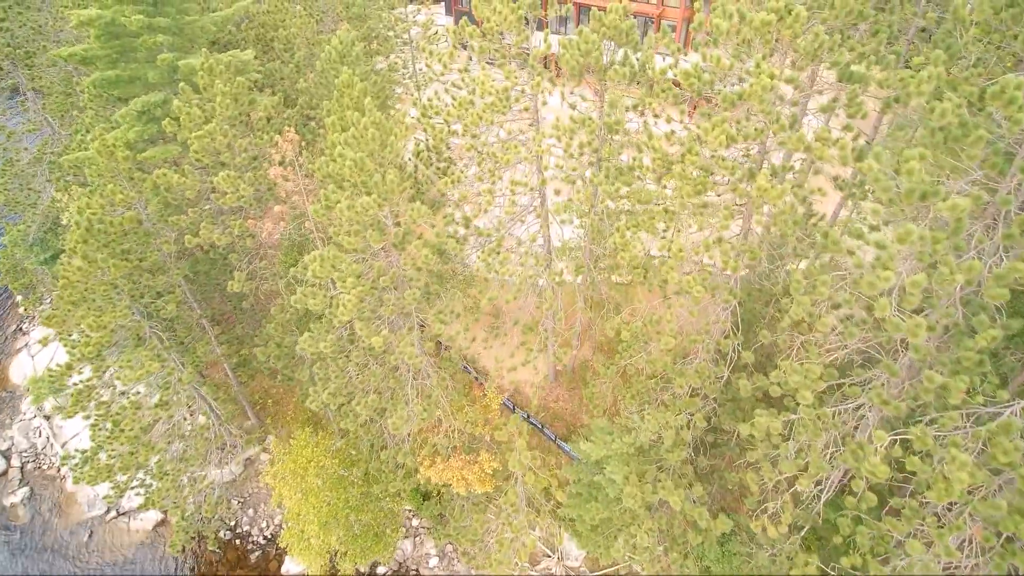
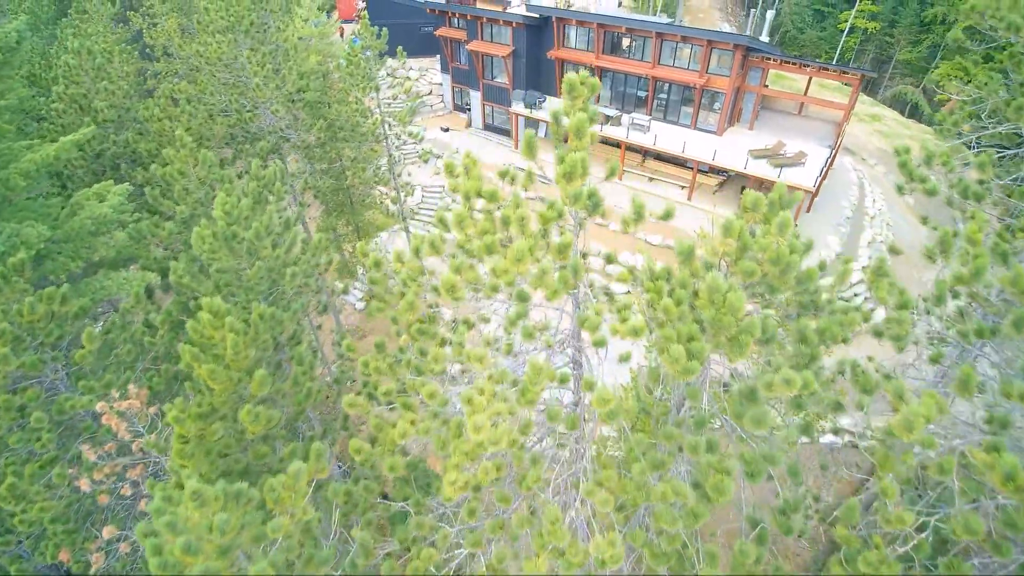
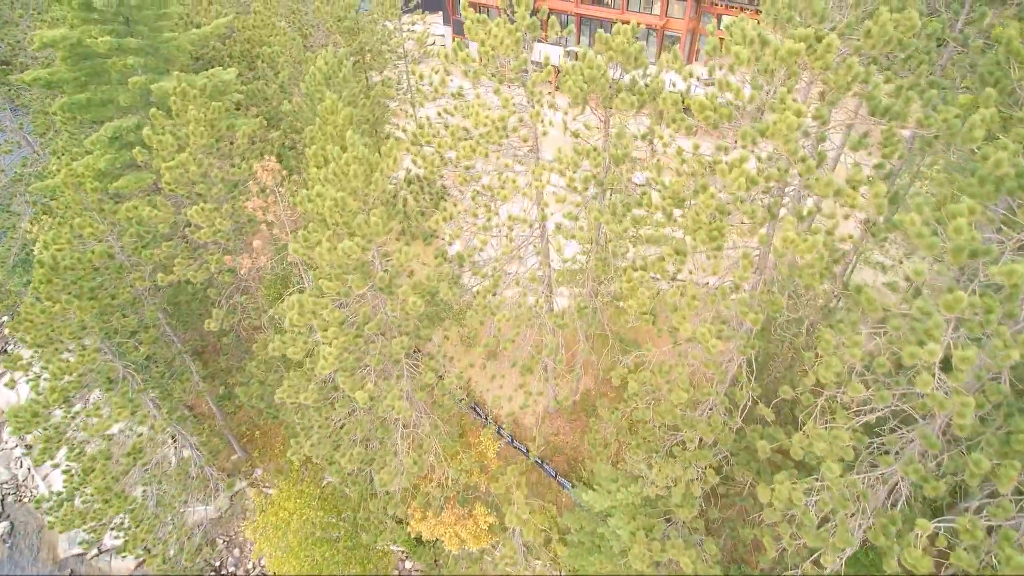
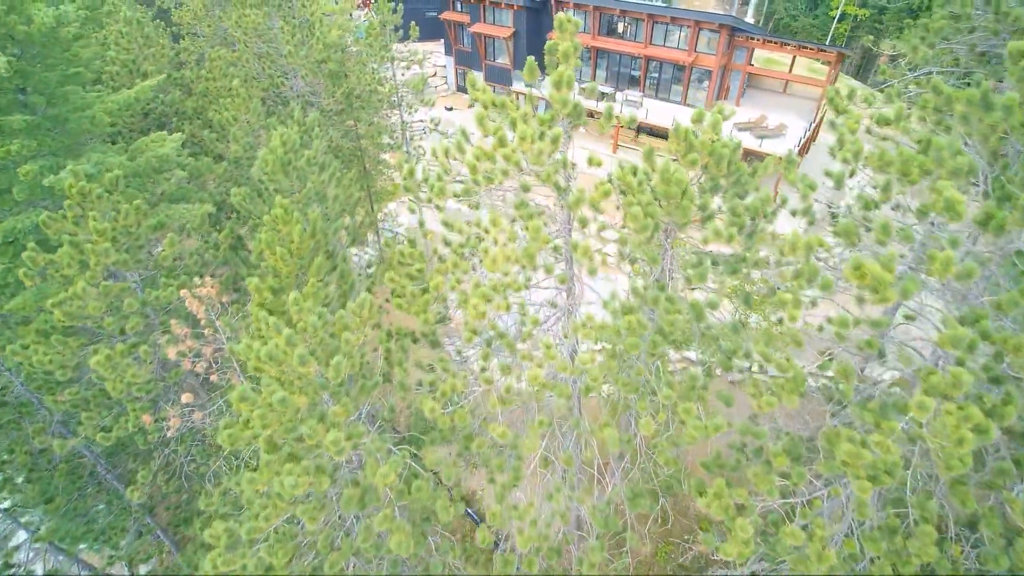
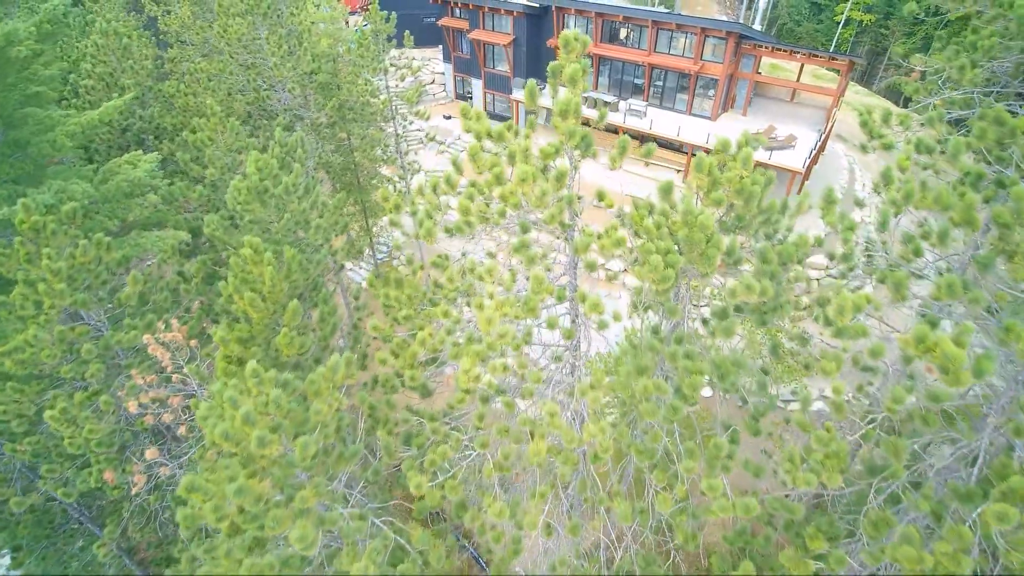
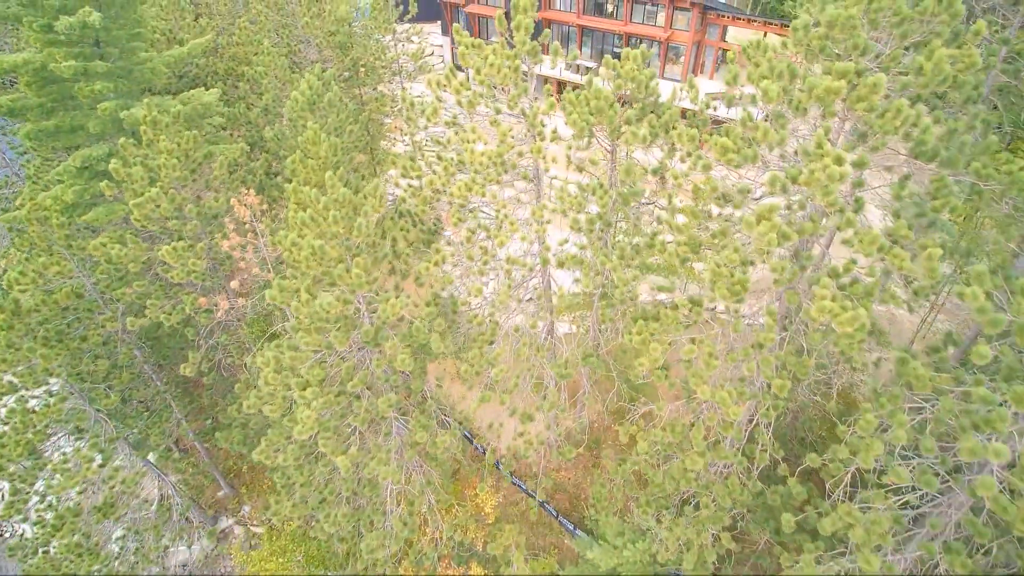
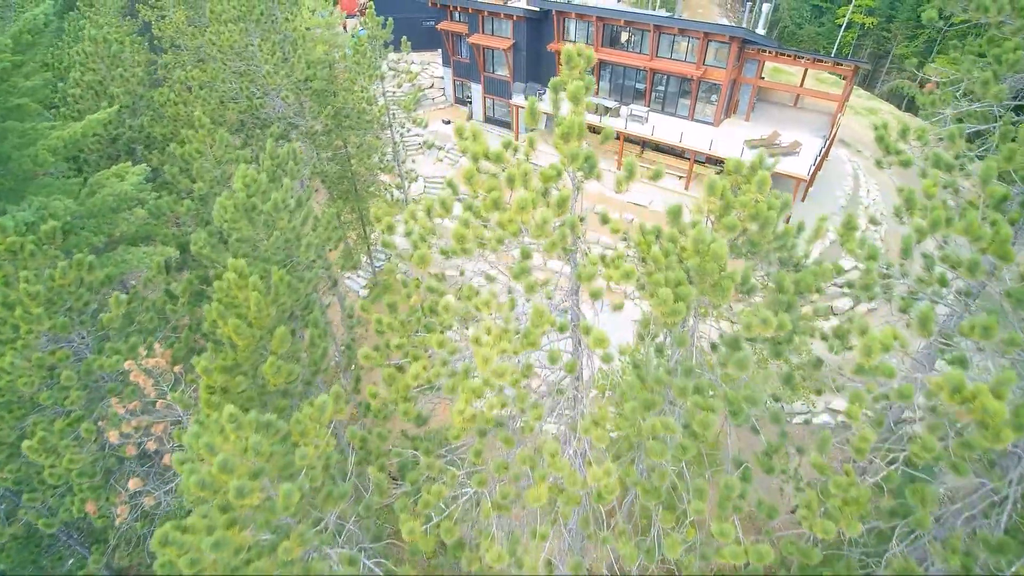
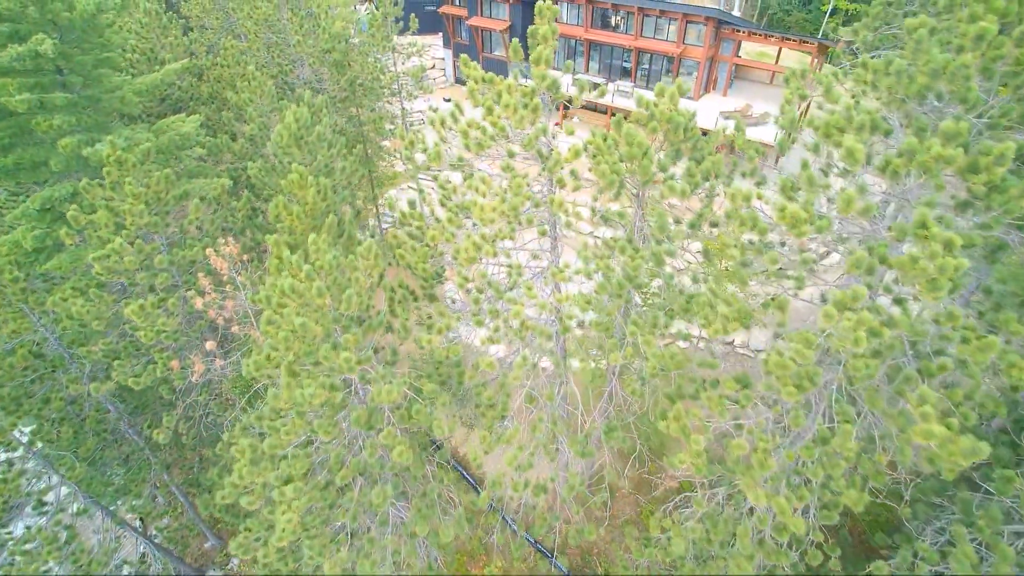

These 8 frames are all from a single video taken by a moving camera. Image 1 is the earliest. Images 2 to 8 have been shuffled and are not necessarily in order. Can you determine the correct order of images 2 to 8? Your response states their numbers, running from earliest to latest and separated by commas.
3, 6, 8, 4, 5, 7, 2
